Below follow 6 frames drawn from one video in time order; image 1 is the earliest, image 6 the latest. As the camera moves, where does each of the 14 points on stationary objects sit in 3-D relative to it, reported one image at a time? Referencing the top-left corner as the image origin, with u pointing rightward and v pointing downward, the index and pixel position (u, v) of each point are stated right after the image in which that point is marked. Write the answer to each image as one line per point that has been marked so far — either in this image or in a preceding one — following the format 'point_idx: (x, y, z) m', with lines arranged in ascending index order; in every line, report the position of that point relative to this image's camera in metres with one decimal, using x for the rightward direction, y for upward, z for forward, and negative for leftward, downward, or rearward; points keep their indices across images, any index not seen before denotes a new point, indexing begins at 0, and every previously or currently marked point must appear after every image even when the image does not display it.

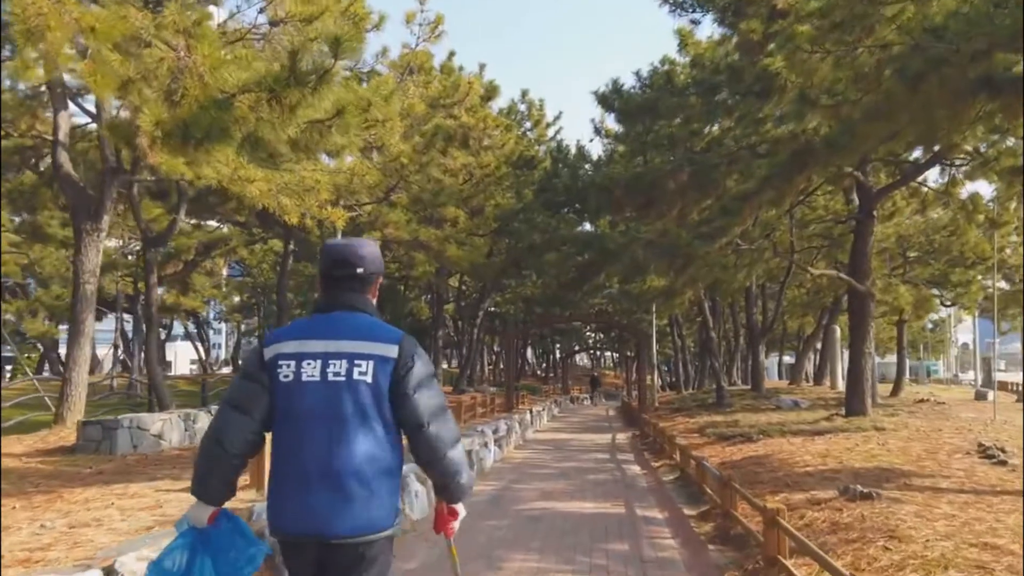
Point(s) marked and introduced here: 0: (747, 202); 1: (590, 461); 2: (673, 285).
0: (+2.7, +1.0, +12.0) m
1: (+1.1, -2.4, +14.1) m
2: (+2.4, 0.0, +15.8) m
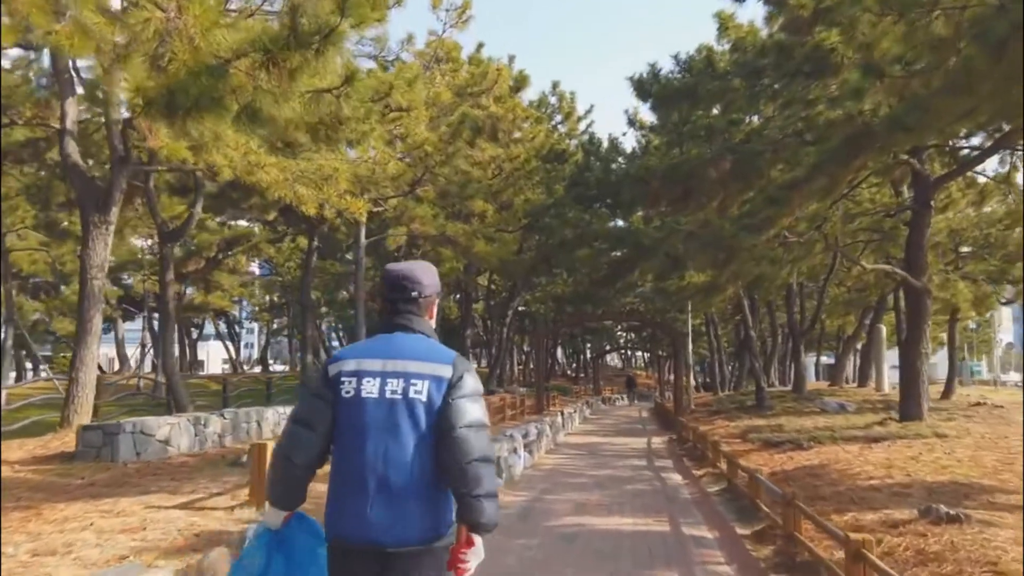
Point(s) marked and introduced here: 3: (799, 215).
0: (+3.1, +1.0, +11.1) m
1: (+1.5, -2.3, +13.3) m
2: (+2.9, +0.1, +14.9) m
3: (+3.4, +0.8, +12.2) m
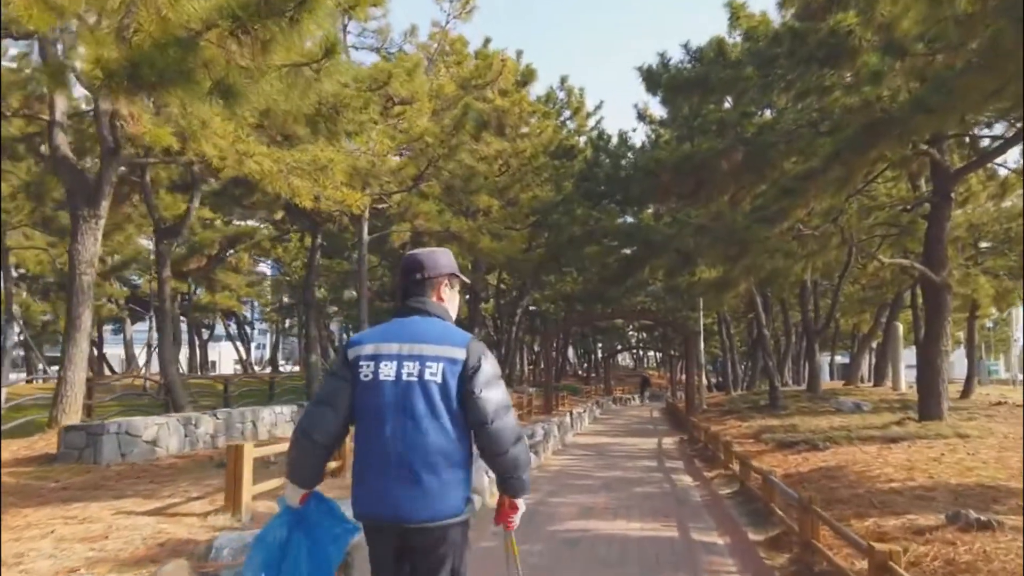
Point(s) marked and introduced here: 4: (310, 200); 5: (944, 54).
0: (+3.1, +1.1, +10.7) m
1: (+1.5, -2.3, +12.9) m
2: (+3.0, +0.1, +14.5) m
3: (+3.4, +0.9, +11.8) m
4: (-2.1, +0.9, +10.7) m
5: (+3.1, +1.7, +7.4) m
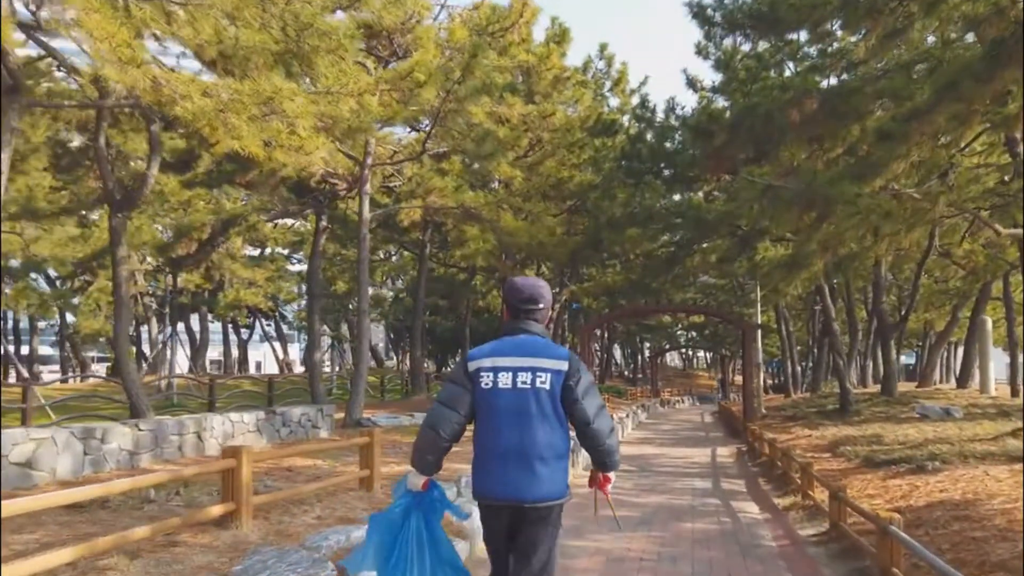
0: (+3.2, +1.3, +8.1) m
1: (+1.7, -2.0, +10.4) m
2: (+3.2, +0.3, +11.9) m
3: (+3.6, +1.1, +9.2) m
4: (-2.0, +1.1, +8.3) m
5: (+3.0, +1.9, +4.8) m
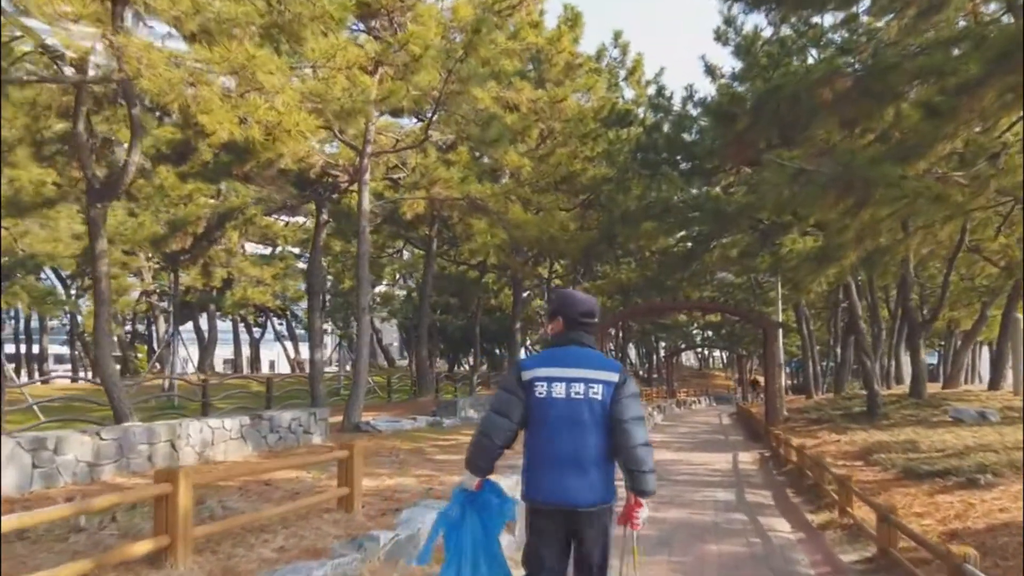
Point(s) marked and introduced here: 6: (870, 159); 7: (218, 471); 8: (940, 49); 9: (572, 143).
0: (+3.2, +1.4, +7.3) m
1: (+1.8, -2.0, +9.5) m
2: (+3.3, +0.4, +11.0) m
3: (+3.6, +1.2, +8.3) m
4: (-2.0, +1.2, +7.5) m
5: (+3.0, +1.9, +3.9) m
6: (+2.8, +1.0, +8.2) m
7: (-1.9, -1.2, +6.8) m
8: (+3.7, +2.1, +9.0) m
9: (+1.1, +2.7, +19.1) m
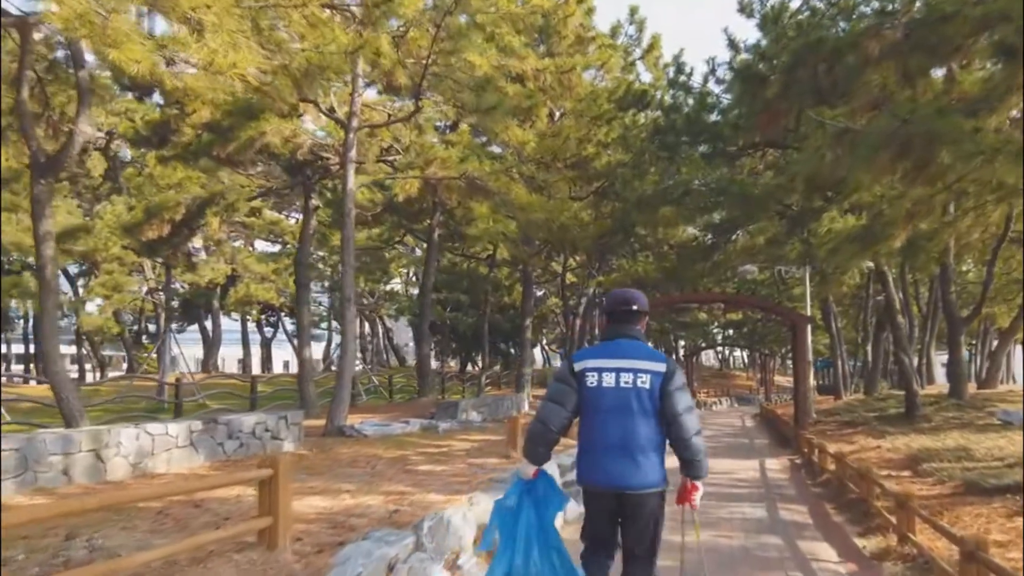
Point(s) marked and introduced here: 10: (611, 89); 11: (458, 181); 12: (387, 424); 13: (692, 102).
0: (+3.1, +1.5, +5.9) m
1: (+1.8, -1.9, +8.2) m
2: (+3.3, +0.5, +9.7) m
3: (+3.6, +1.3, +6.9) m
4: (-2.0, +1.3, +6.3) m
5: (+2.8, +2.1, +2.6) m
6: (+2.8, +1.1, +6.9) m
7: (-2.0, -1.1, +5.5) m
8: (+3.7, +2.2, +7.6) m
9: (+1.2, +2.8, +17.8) m
10: (+1.7, +3.5, +18.2) m
11: (-0.7, +1.4, +14.0) m
12: (-1.7, -1.9, +14.7) m
13: (+2.8, +2.9, +16.1) m
